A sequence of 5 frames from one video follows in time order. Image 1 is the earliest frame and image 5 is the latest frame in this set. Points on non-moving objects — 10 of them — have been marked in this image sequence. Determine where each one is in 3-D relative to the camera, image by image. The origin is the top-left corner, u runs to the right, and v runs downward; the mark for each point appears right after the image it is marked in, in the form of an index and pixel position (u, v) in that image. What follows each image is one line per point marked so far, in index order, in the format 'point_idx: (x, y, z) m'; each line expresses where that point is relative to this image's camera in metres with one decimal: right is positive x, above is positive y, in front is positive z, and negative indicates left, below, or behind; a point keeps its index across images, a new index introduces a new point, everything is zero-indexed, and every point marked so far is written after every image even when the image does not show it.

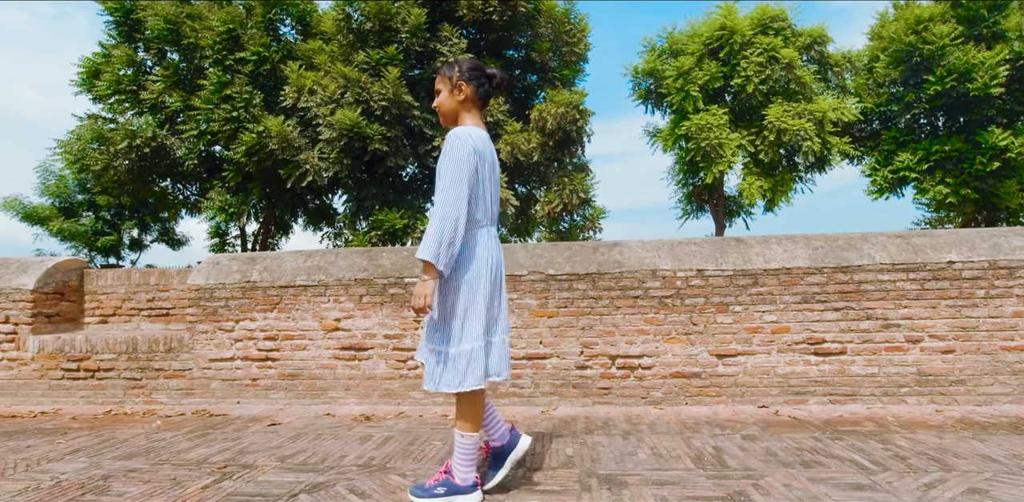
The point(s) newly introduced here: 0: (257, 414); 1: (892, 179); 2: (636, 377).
0: (-2.3, -1.5, +5.3) m
1: (+12.0, +2.2, +18.6) m
2: (+1.1, -1.2, +5.4) m
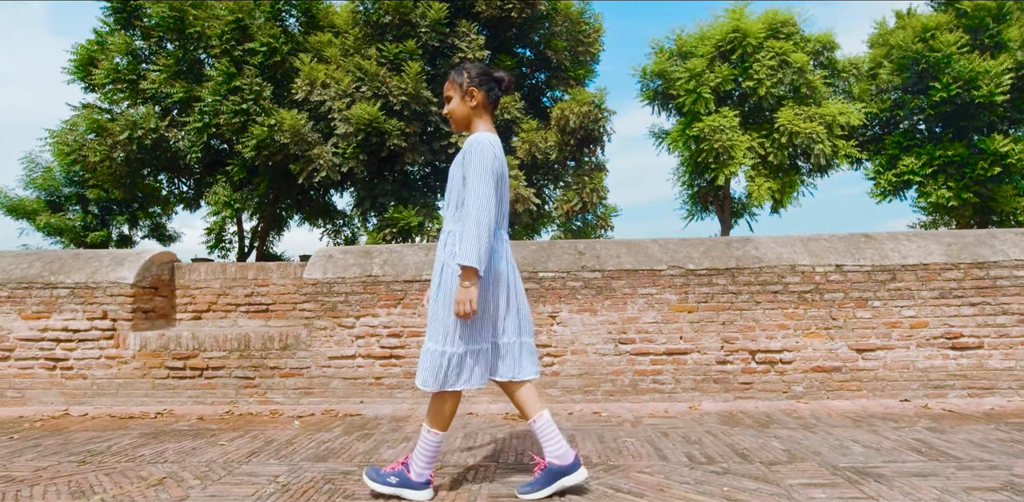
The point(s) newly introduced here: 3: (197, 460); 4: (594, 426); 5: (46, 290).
0: (-1.0, -1.4, +5.2) m
1: (+12.6, +2.2, +19.2) m
2: (+2.4, -1.1, +5.4) m
3: (-2.0, -1.4, +3.8) m
4: (+0.7, -1.4, +4.6) m
5: (-4.6, -0.4, +5.8) m
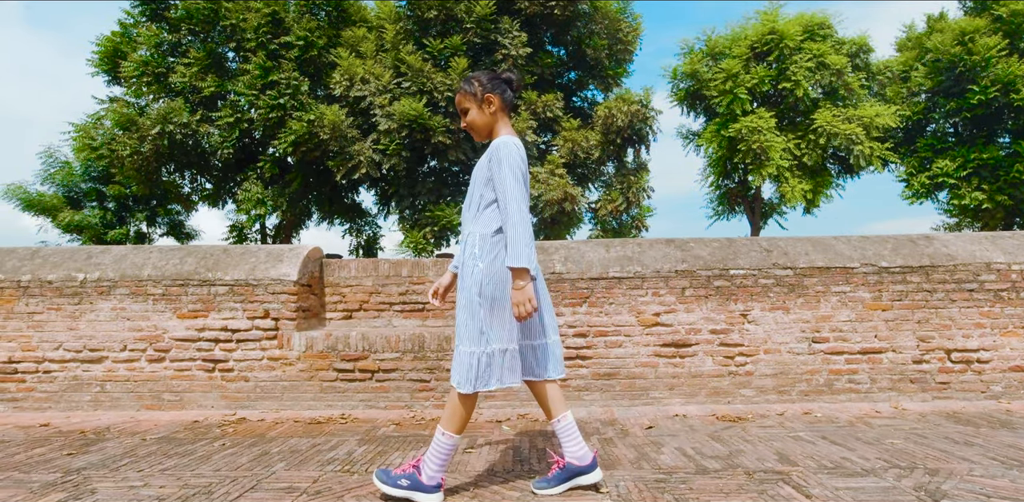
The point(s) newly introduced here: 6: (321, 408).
0: (+0.7, -1.4, +5.0) m
1: (+13.9, +2.2, +19.4) m
2: (+4.2, -1.1, +5.3) m
3: (-0.2, -1.3, +3.6) m
4: (+2.4, -1.4, +4.5) m
5: (-2.9, -0.3, +5.5) m
6: (-1.8, -1.4, +5.4) m
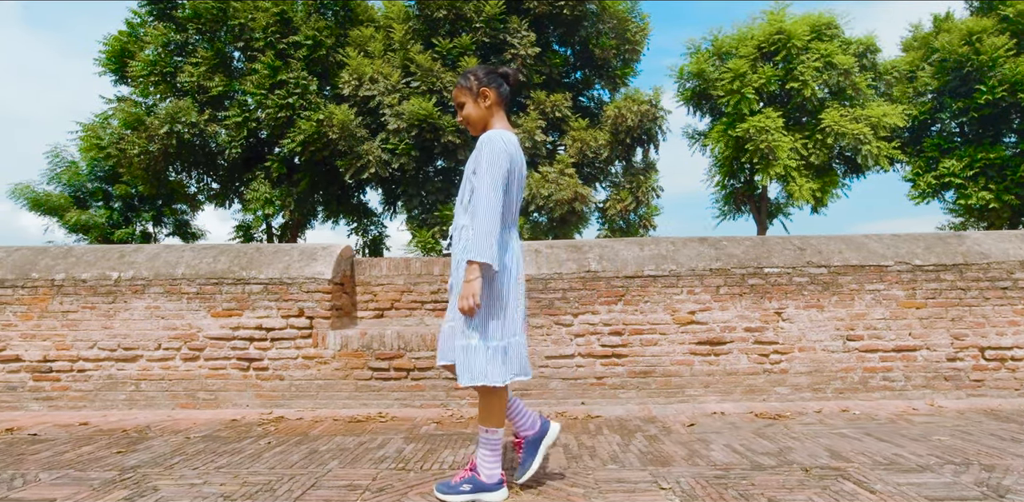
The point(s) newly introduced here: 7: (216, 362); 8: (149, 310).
0: (+1.0, -1.4, +5.0) m
1: (+14.1, +2.2, +19.5) m
2: (+4.5, -1.1, +5.3) m
3: (+0.1, -1.3, +3.6) m
4: (+2.8, -1.3, +4.5) m
5: (-2.6, -0.3, +5.5) m
6: (-1.4, -1.4, +5.4) m
7: (-2.7, -1.0, +5.4) m
8: (-3.4, -0.6, +5.5) m
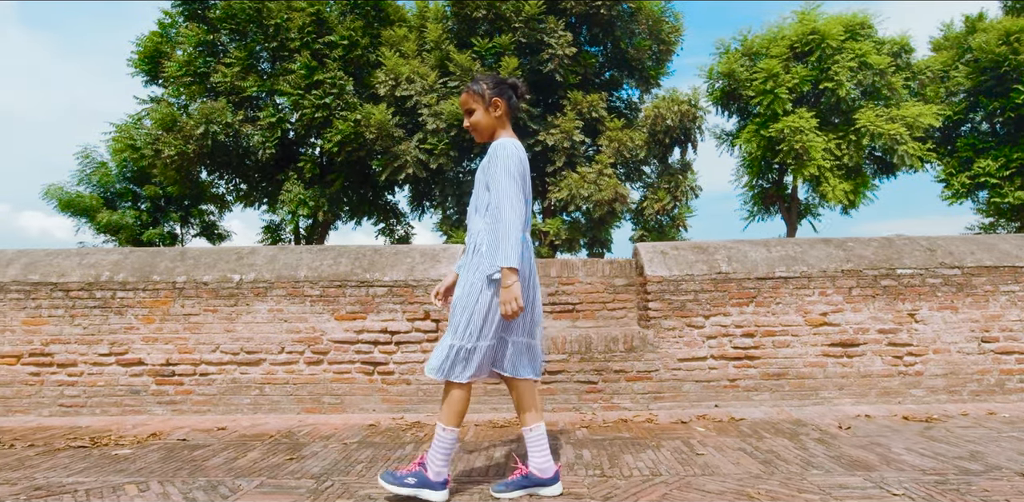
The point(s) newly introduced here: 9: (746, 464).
0: (+2.2, -1.4, +4.9) m
1: (+15.3, +2.2, +19.4) m
2: (+5.7, -1.1, +5.2) m
3: (+1.3, -1.3, +3.5) m
4: (+3.9, -1.3, +4.4) m
5: (-1.4, -0.3, +5.4) m
6: (-0.2, -1.4, +5.3) m
7: (-1.6, -1.1, +5.4) m
8: (-2.2, -0.6, +5.4) m
9: (+1.5, -1.3, +3.6) m
